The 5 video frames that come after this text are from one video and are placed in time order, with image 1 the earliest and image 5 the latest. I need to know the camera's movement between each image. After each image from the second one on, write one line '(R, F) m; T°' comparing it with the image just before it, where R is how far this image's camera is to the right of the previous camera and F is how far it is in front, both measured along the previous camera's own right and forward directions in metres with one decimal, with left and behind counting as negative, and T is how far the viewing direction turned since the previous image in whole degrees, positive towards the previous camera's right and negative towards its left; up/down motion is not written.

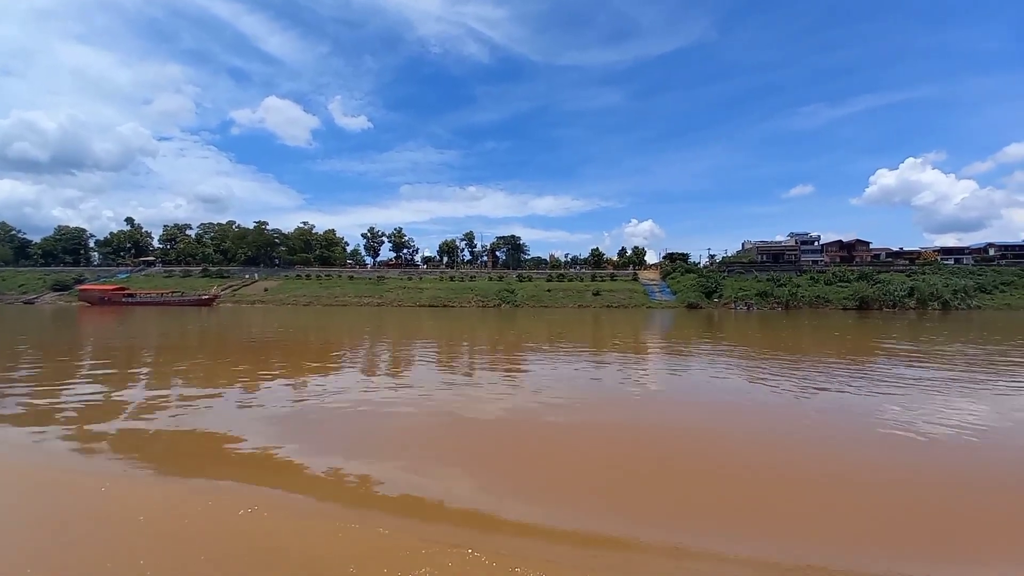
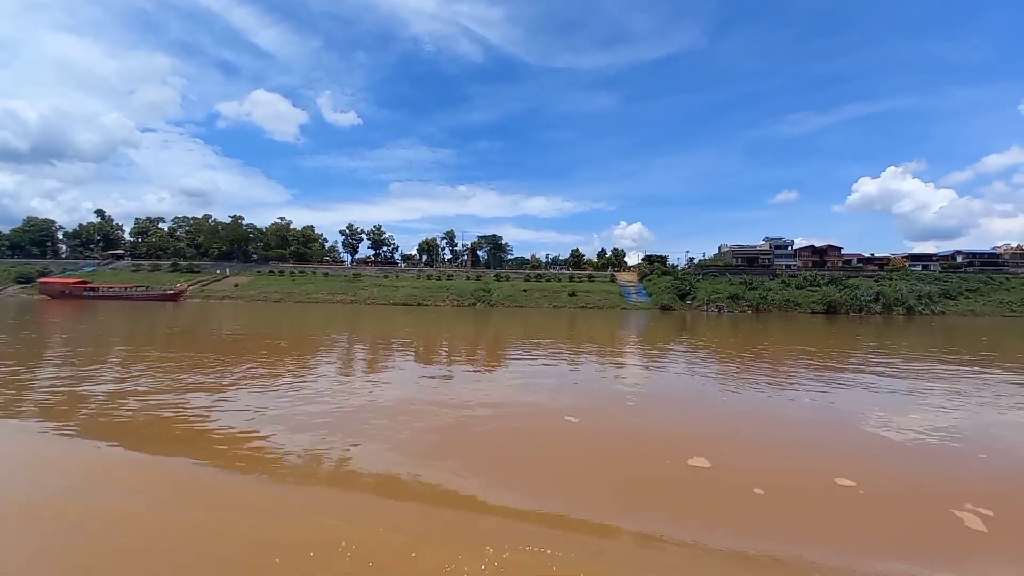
(+0.7, +0.1) m; +2°
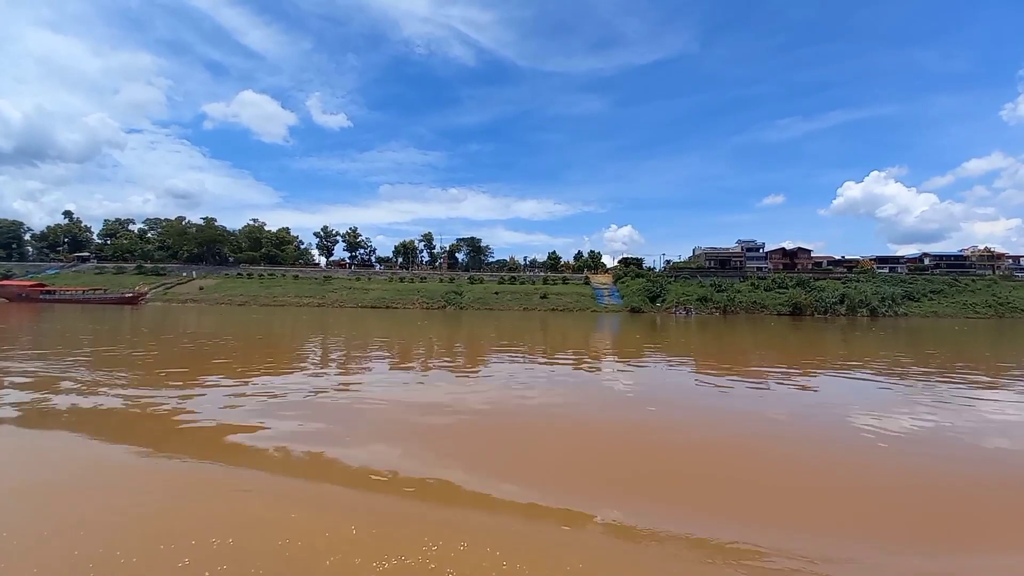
(+1.5, +0.2) m; +1°
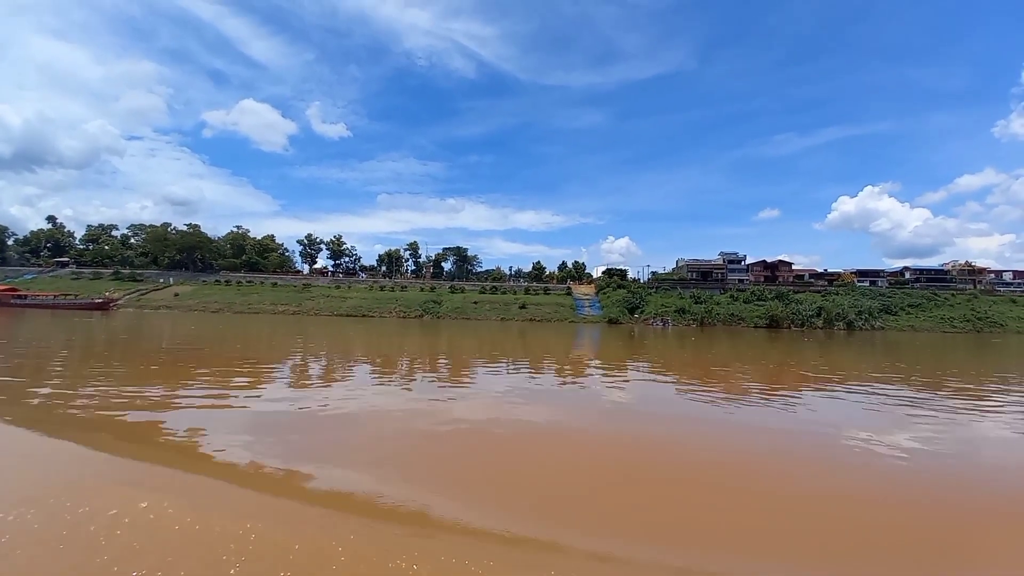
(+1.5, +0.2) m; +1°
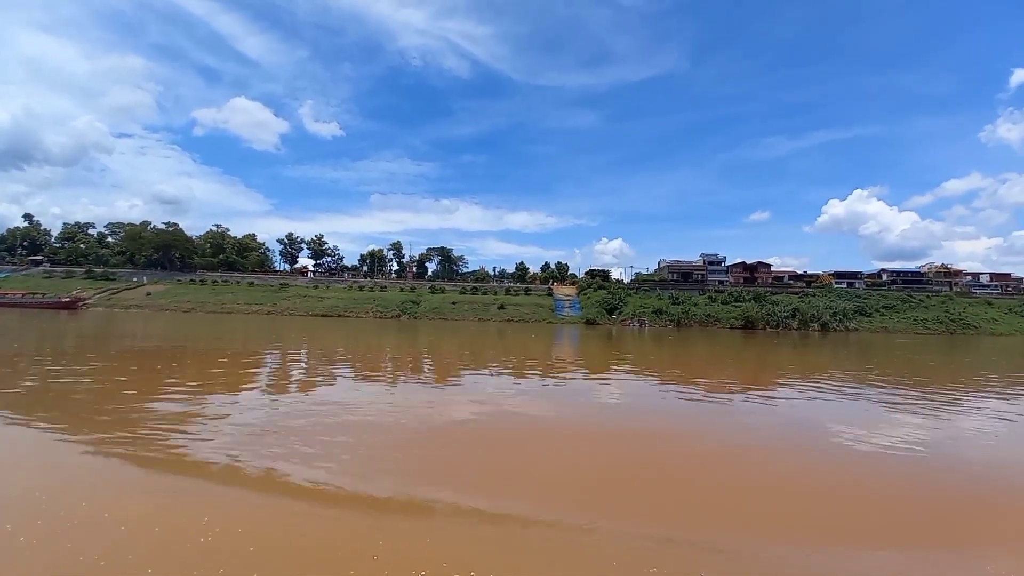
(+1.2, +0.1) m; +1°
